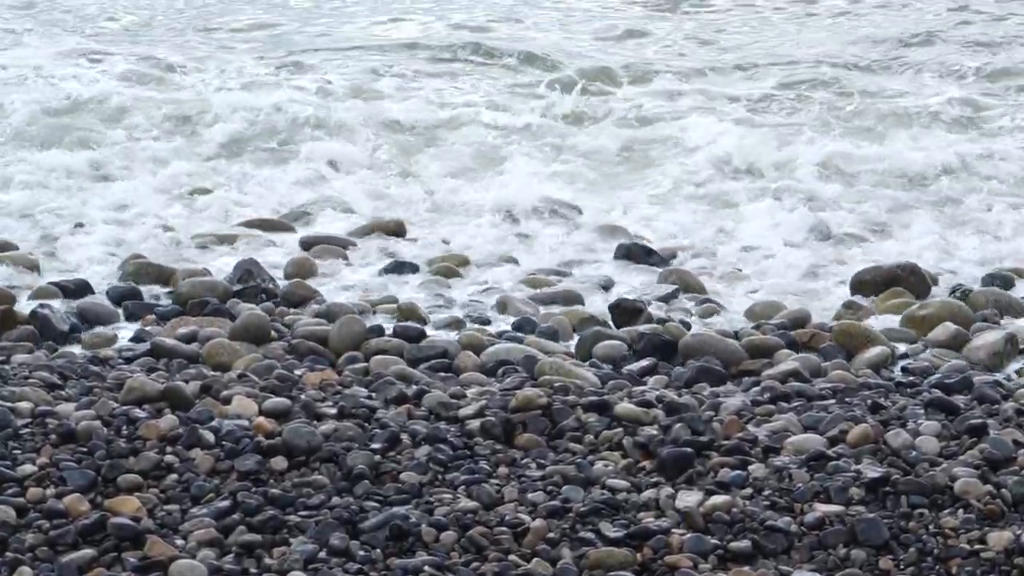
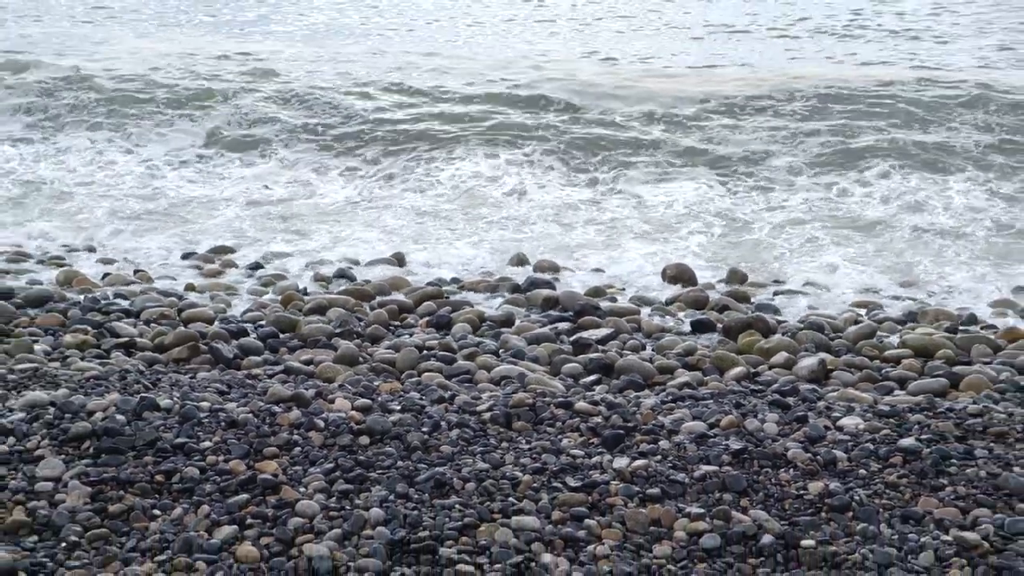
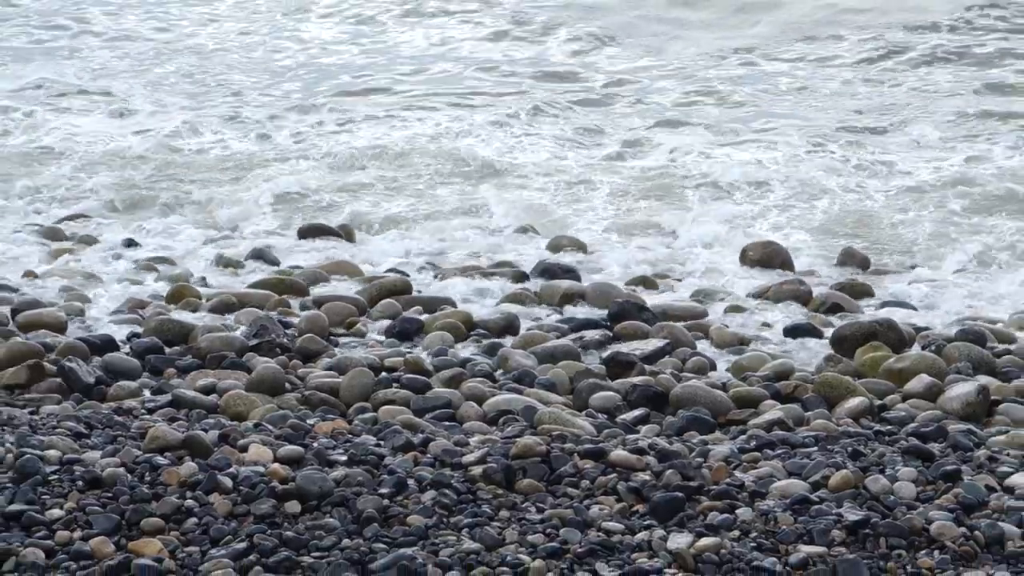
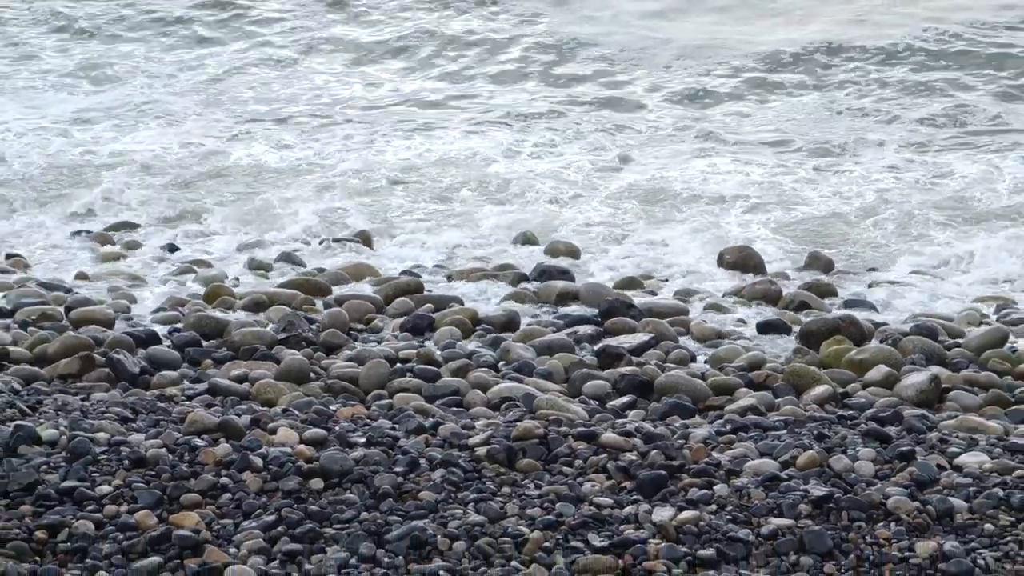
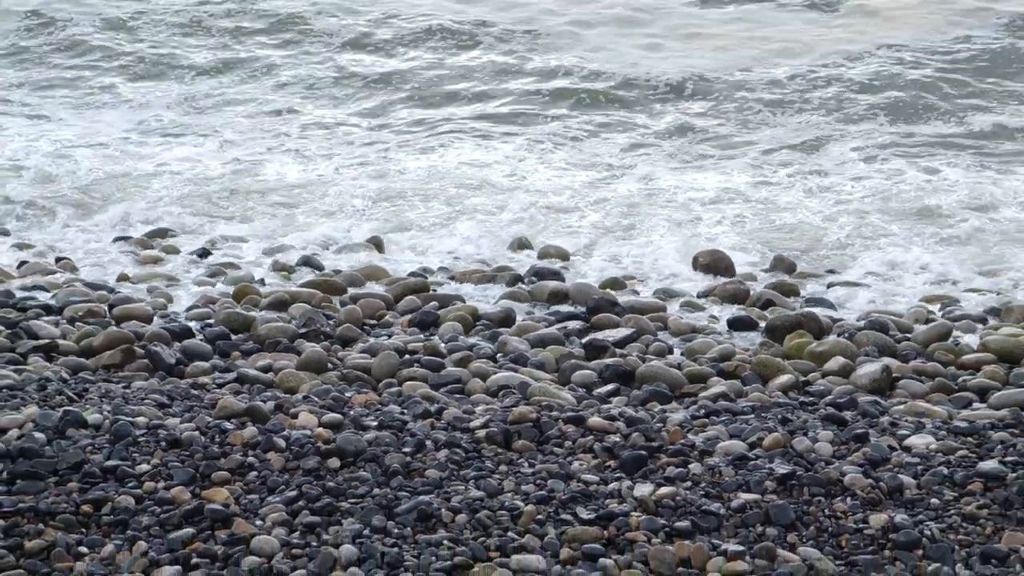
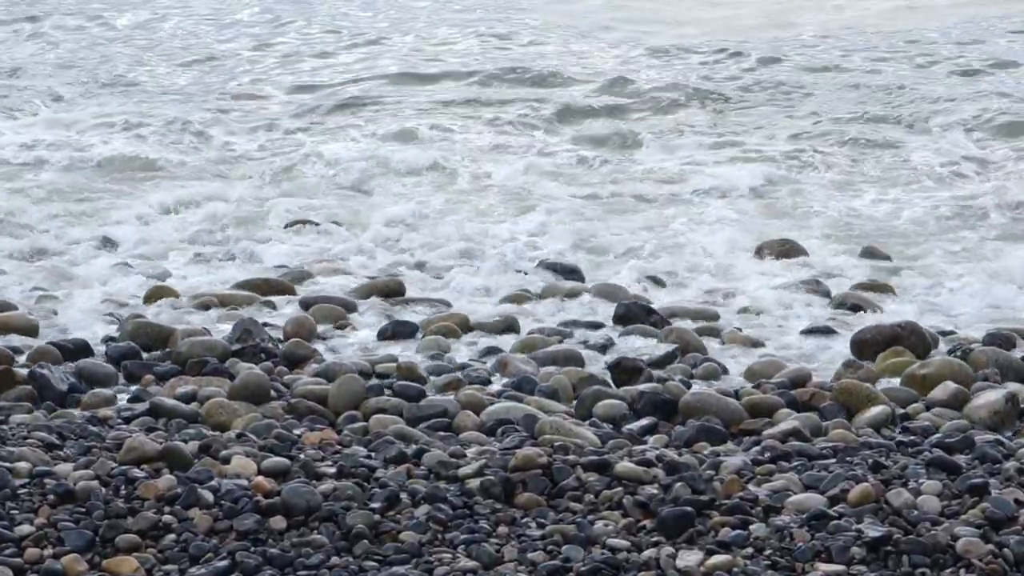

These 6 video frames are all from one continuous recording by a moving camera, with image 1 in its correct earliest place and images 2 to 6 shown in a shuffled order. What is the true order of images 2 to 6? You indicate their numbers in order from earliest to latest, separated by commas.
6, 3, 4, 5, 2
